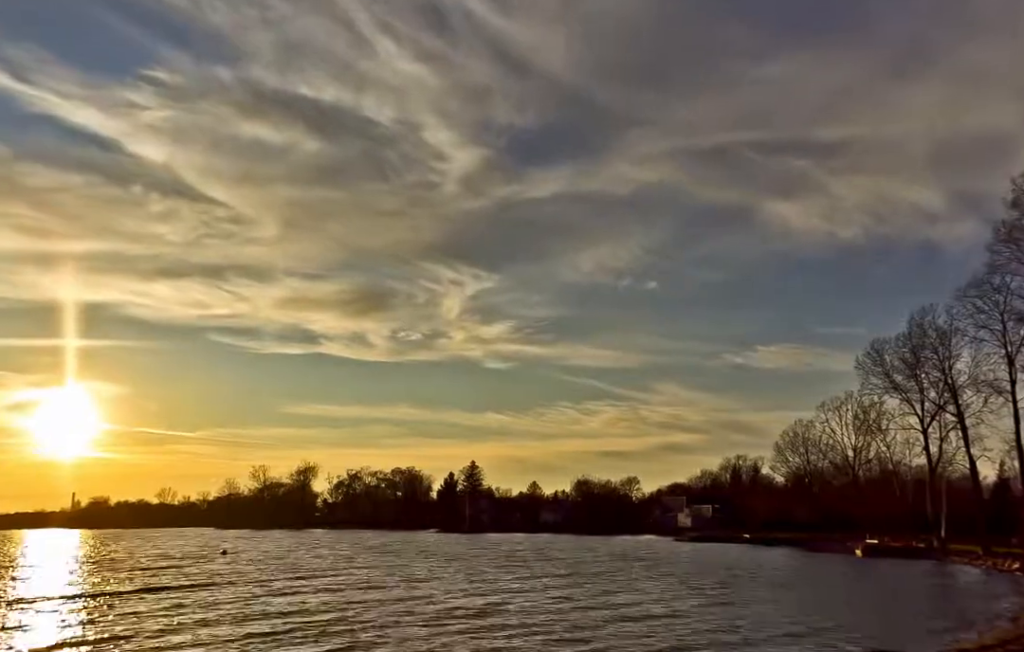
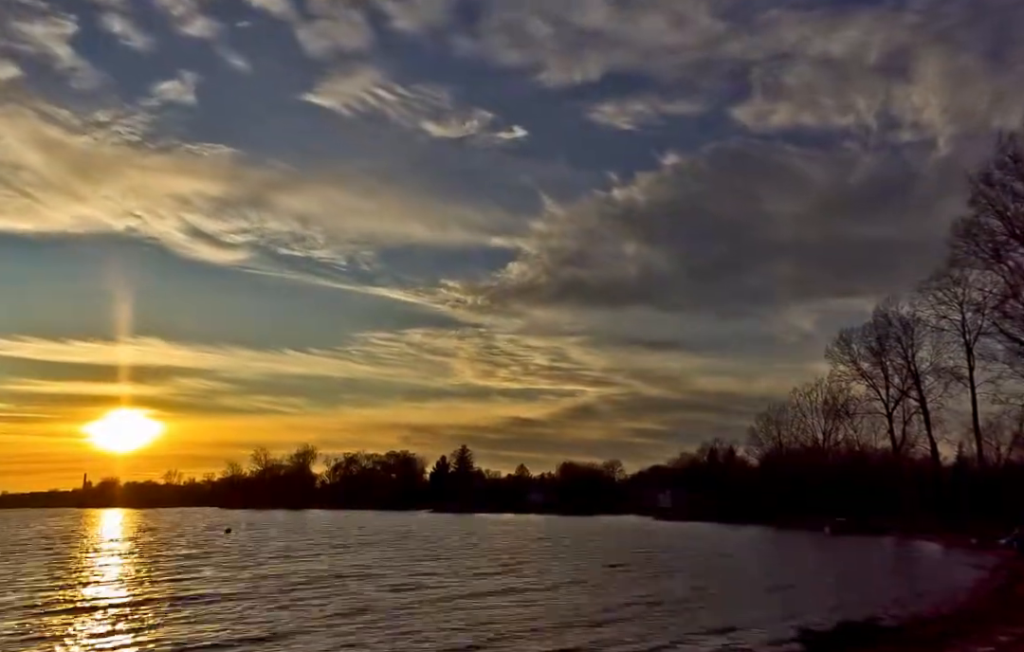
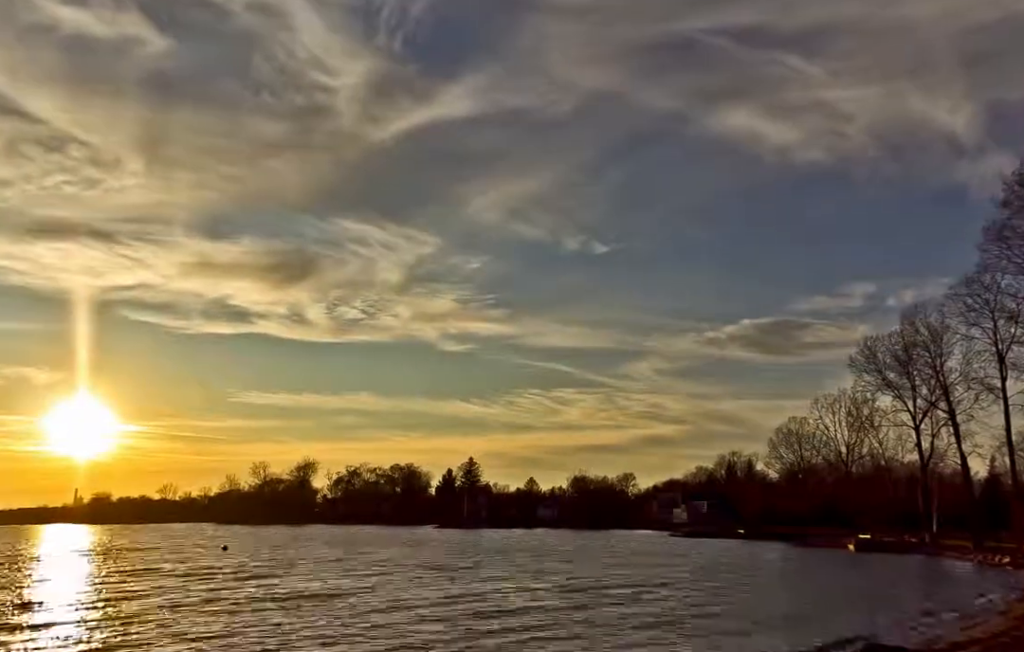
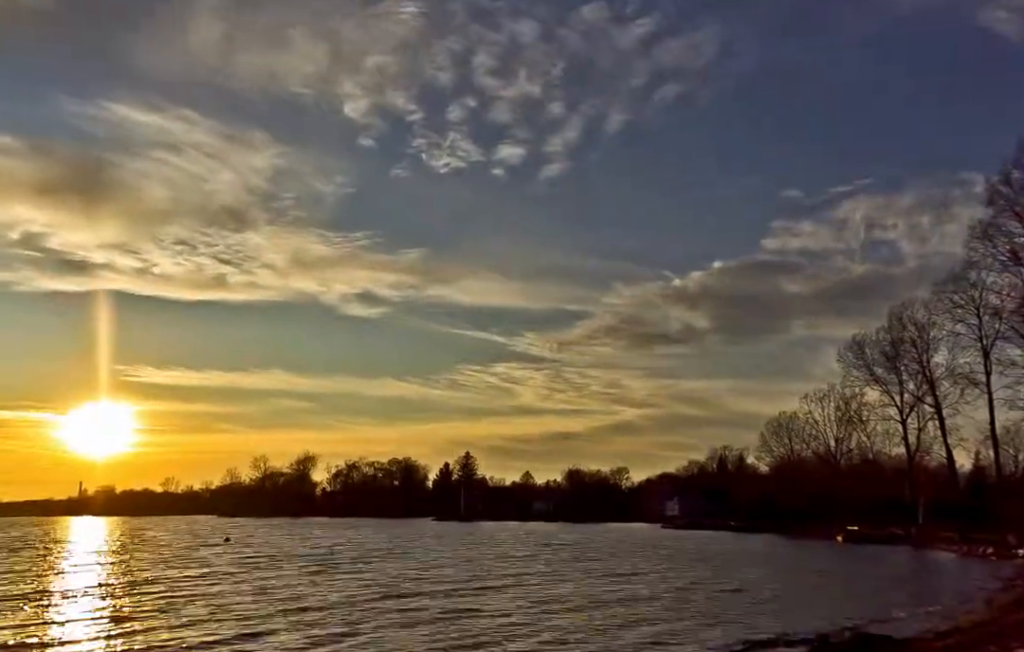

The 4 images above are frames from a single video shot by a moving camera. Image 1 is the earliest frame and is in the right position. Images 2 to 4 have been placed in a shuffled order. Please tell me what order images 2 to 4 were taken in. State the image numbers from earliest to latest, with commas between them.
3, 4, 2
